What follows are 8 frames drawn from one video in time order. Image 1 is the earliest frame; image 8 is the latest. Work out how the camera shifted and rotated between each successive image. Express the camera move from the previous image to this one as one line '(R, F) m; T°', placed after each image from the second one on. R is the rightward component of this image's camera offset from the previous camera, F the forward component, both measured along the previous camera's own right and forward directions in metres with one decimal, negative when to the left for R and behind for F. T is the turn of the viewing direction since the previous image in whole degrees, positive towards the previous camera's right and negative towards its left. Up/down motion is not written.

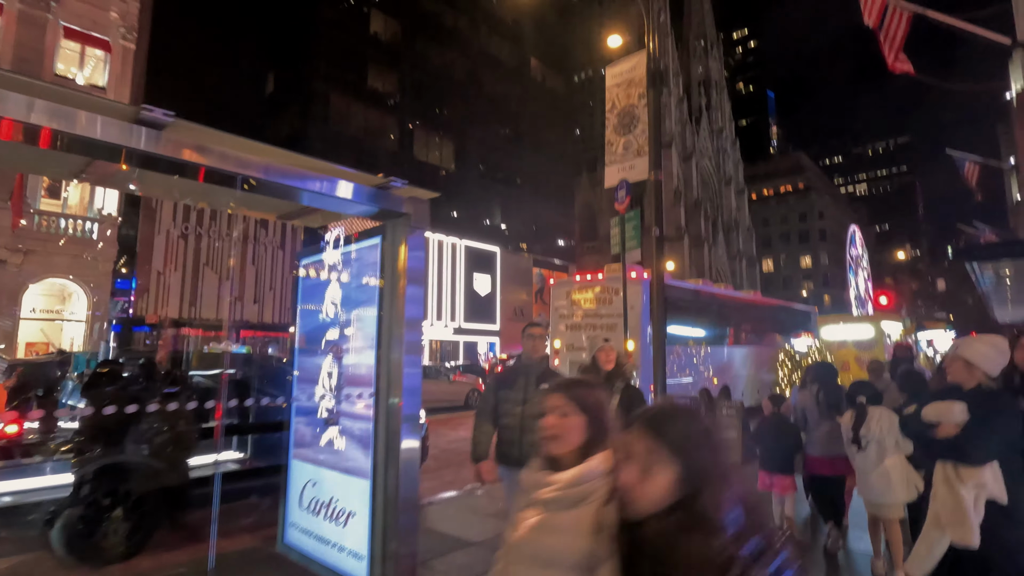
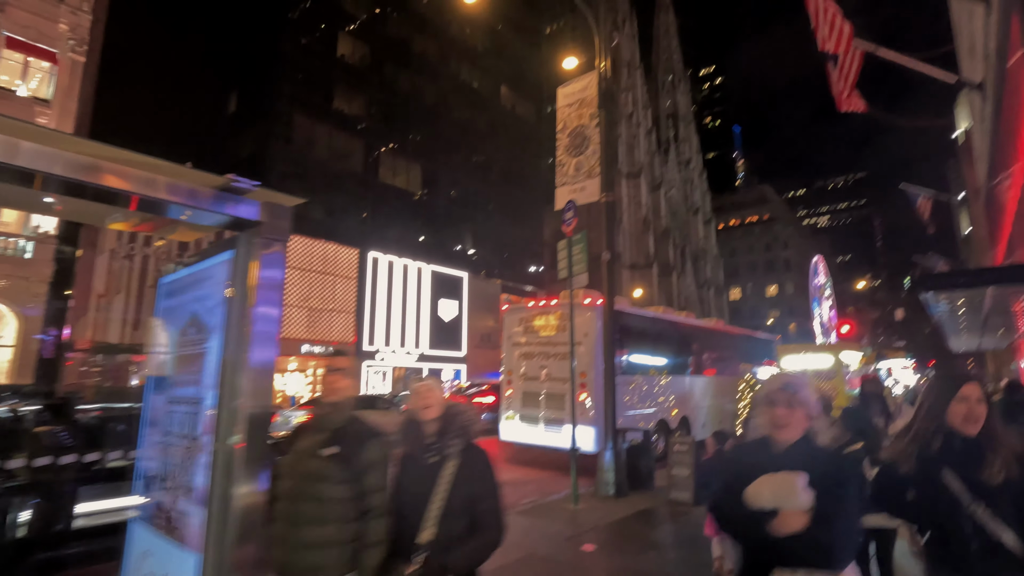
(+0.5, +0.5) m; +3°
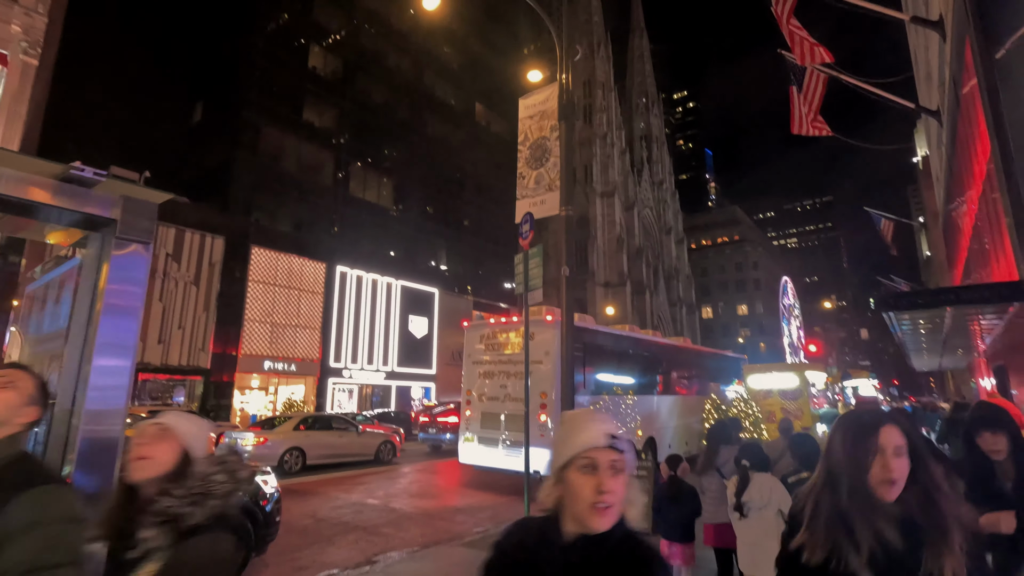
(+0.3, +0.3) m; +3°
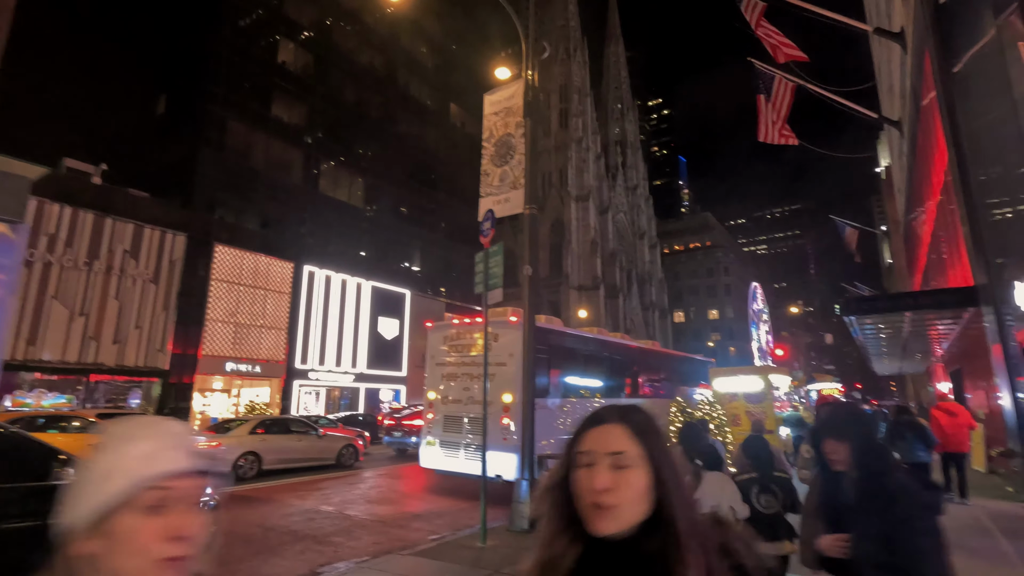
(+0.2, +0.2) m; +3°
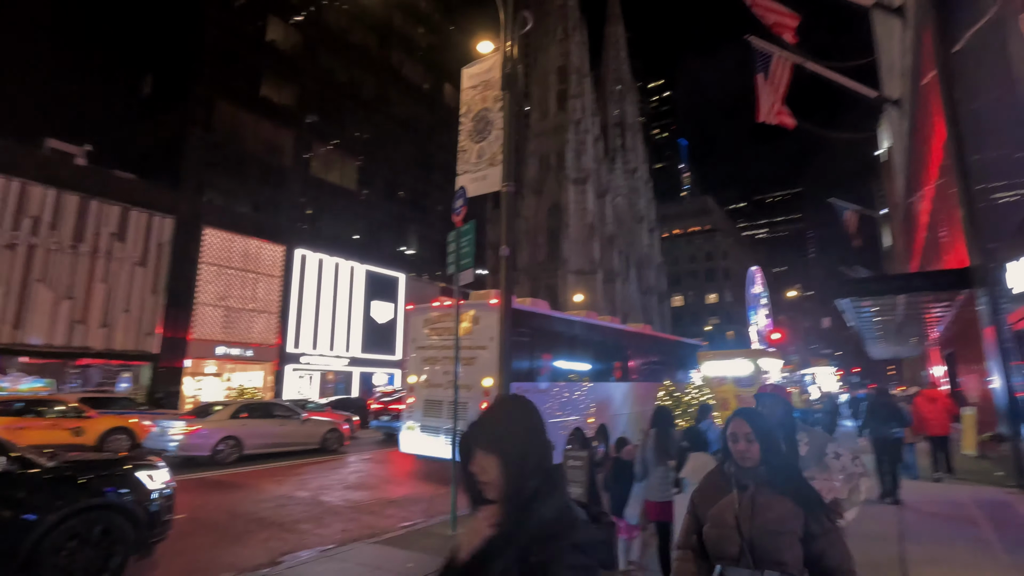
(+0.3, +0.3) m; 0°
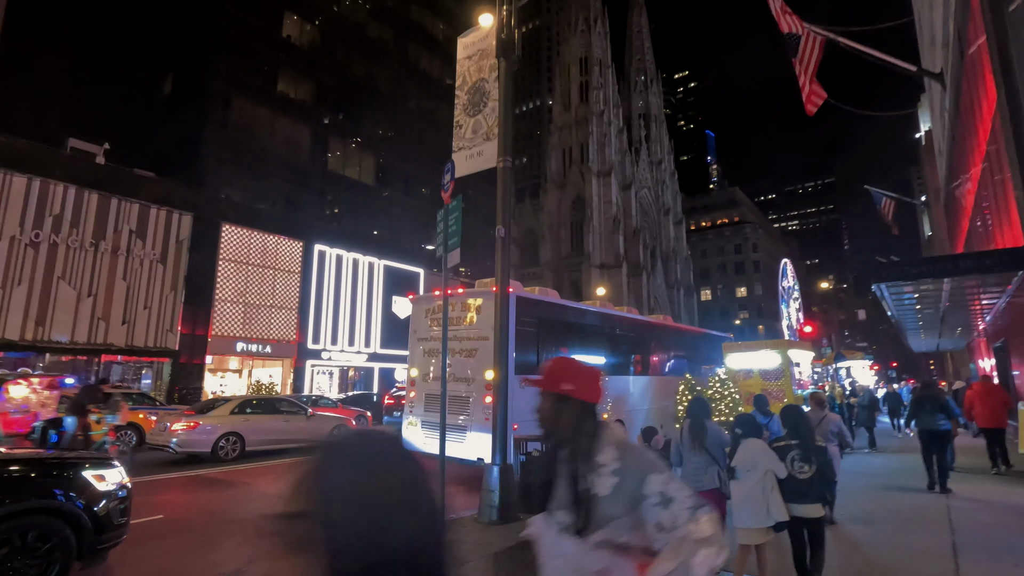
(+0.4, +0.6) m; -3°
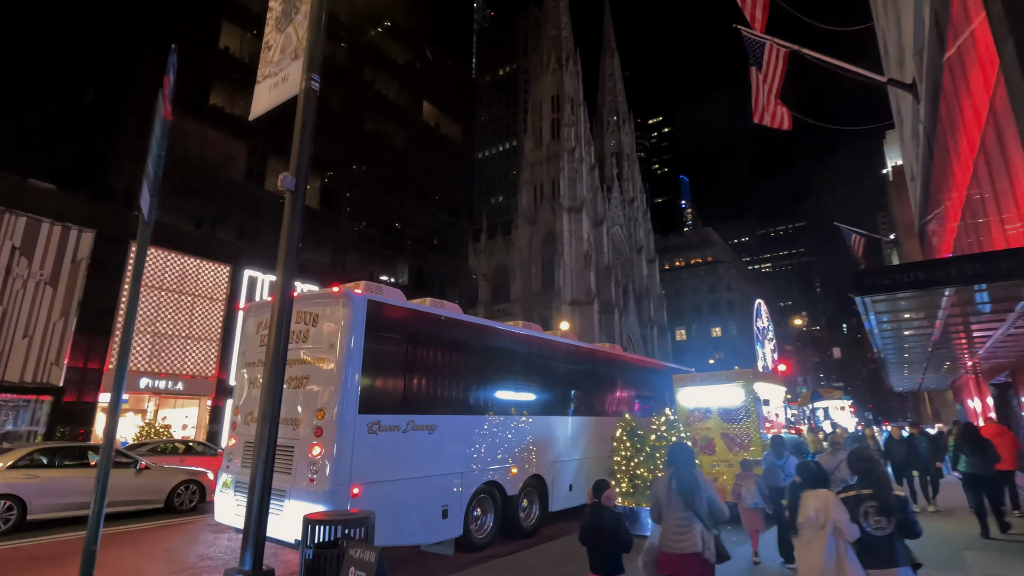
(+1.4, +2.4) m; +2°
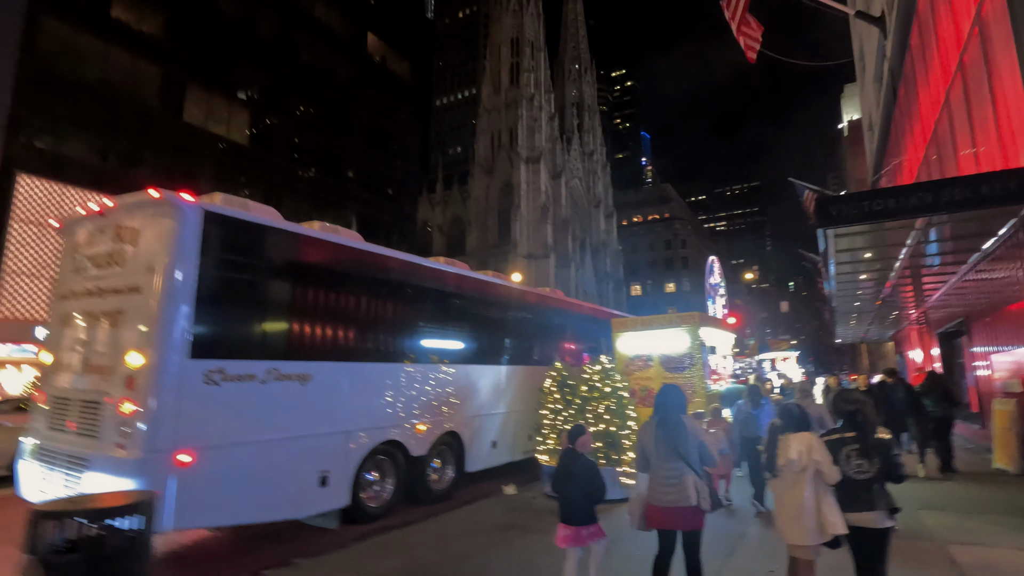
(+0.6, +1.3) m; +4°
